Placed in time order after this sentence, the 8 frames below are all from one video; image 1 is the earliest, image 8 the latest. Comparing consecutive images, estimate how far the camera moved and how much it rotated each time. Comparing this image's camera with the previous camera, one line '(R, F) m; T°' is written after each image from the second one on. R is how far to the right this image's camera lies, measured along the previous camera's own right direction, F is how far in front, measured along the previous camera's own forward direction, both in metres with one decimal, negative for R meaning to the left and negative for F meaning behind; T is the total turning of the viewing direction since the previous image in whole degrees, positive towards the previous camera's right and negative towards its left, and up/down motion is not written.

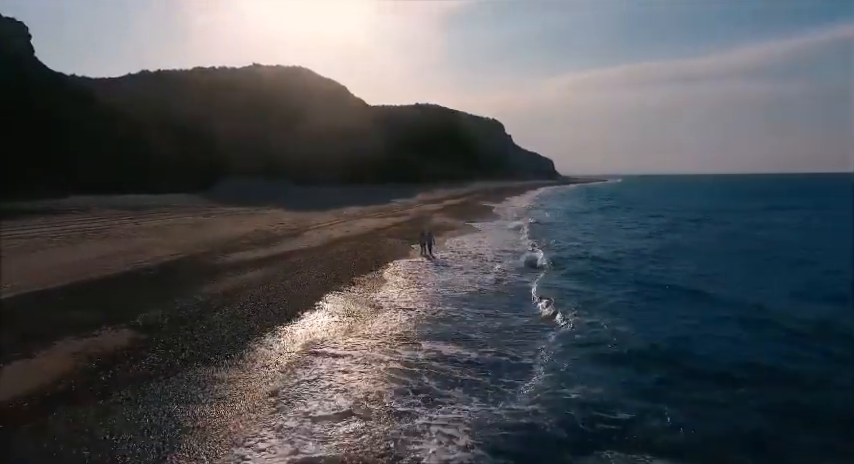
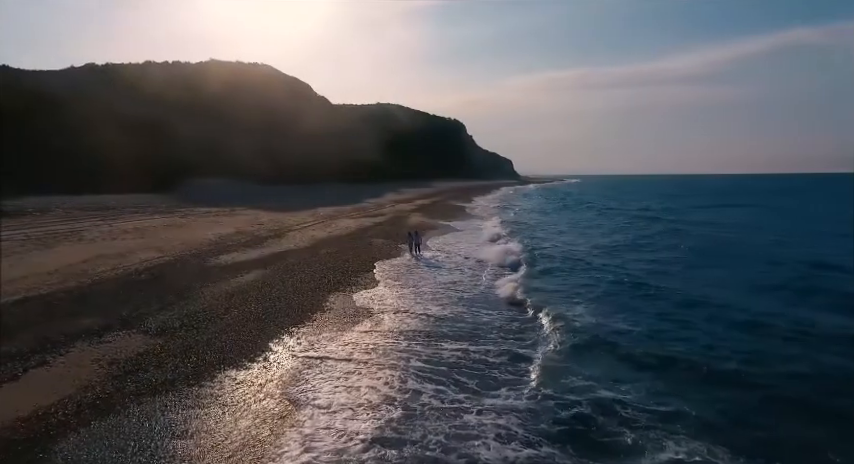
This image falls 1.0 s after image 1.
(-0.9, -0.1) m; +4°
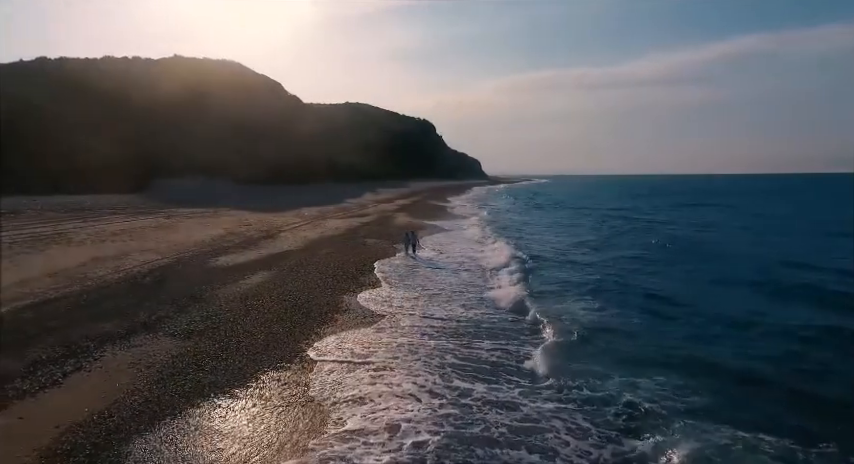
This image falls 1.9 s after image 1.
(-0.9, -0.1) m; +3°
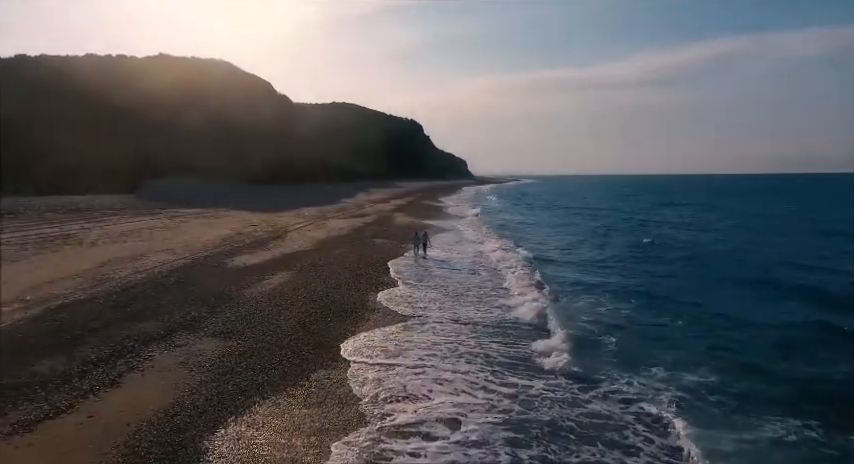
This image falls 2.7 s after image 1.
(-0.8, -0.1) m; +1°
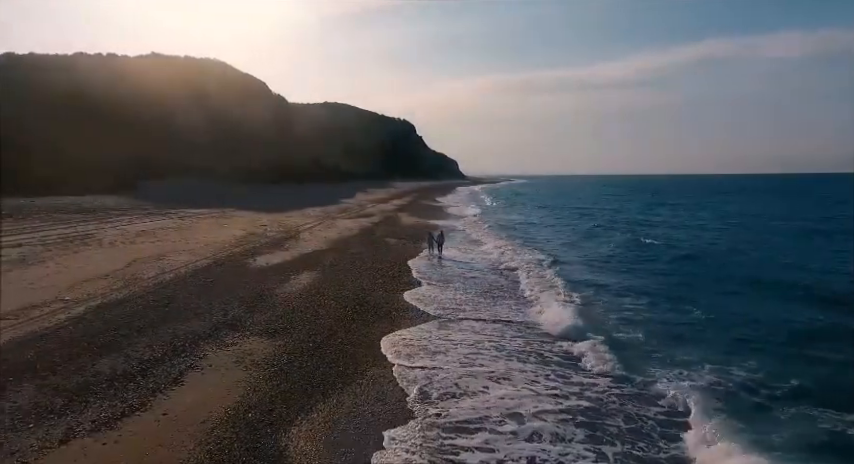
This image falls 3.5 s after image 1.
(-0.8, -0.1) m; +1°
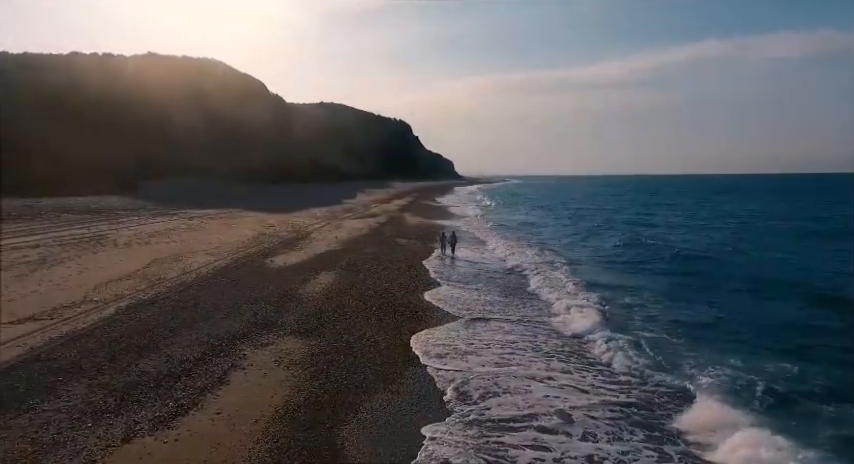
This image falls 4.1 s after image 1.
(-0.6, -0.1) m; 0°
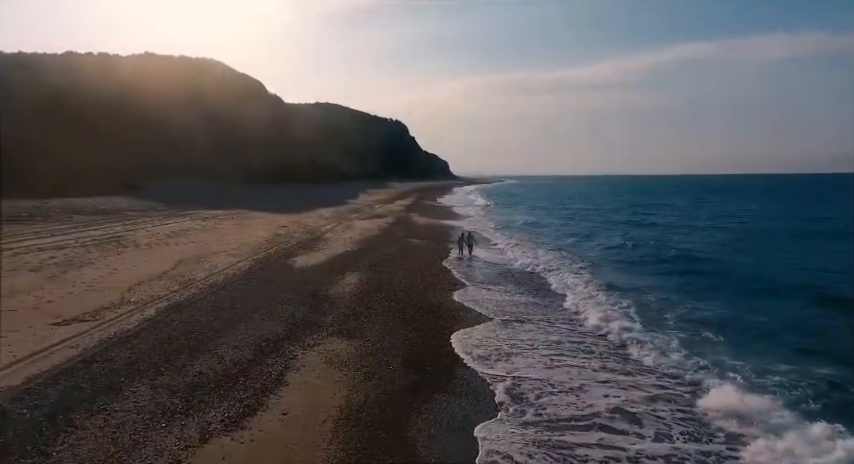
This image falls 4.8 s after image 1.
(-0.7, -0.1) m; 0°
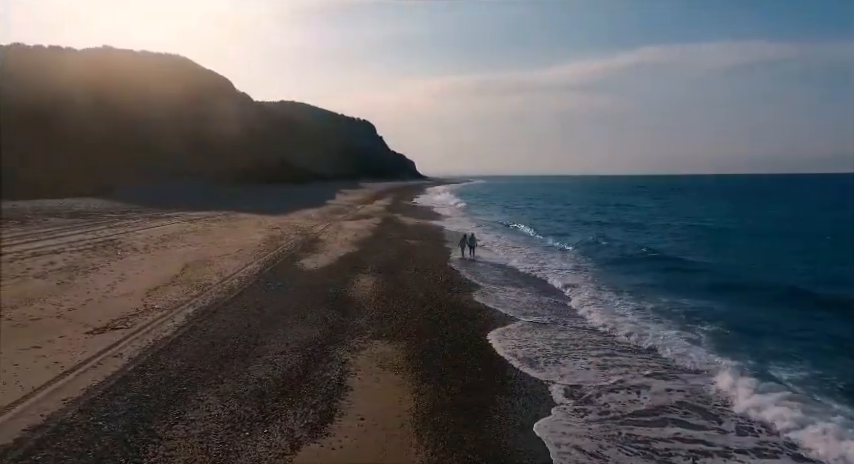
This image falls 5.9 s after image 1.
(-1.2, 0.0) m; +3°
